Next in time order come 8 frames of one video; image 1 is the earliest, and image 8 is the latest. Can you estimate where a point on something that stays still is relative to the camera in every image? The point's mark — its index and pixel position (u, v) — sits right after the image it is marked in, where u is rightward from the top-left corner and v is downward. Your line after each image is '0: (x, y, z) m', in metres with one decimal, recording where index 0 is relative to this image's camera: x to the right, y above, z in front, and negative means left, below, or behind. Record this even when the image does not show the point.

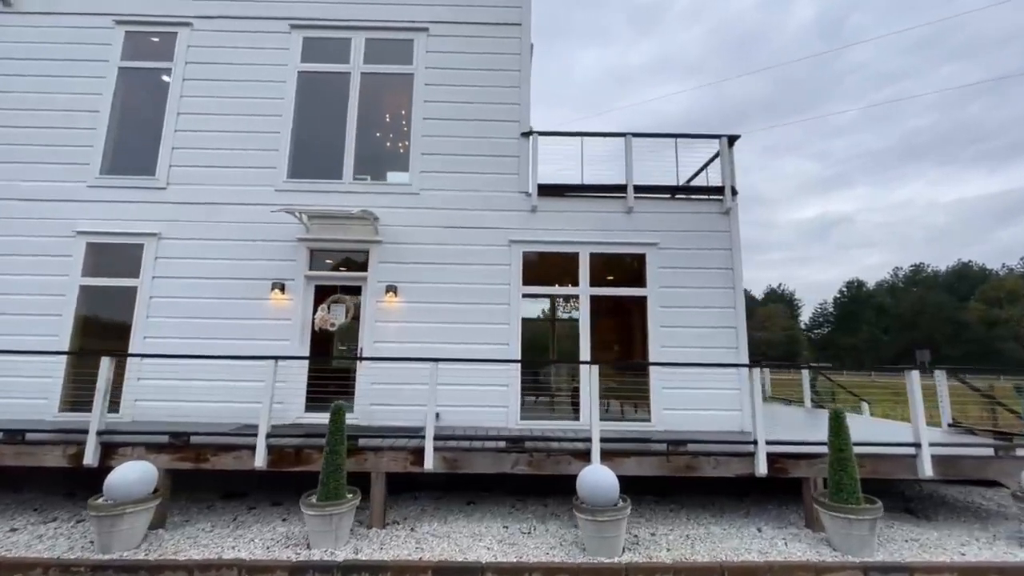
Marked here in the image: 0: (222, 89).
0: (-4.2, +2.9, +6.3) m
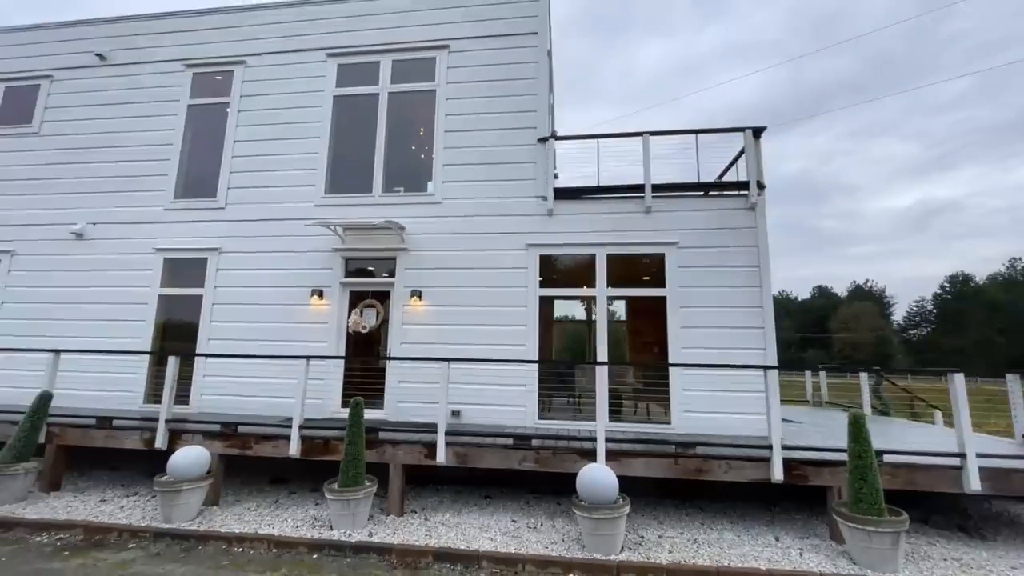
0: (-3.9, +2.8, +7.0) m
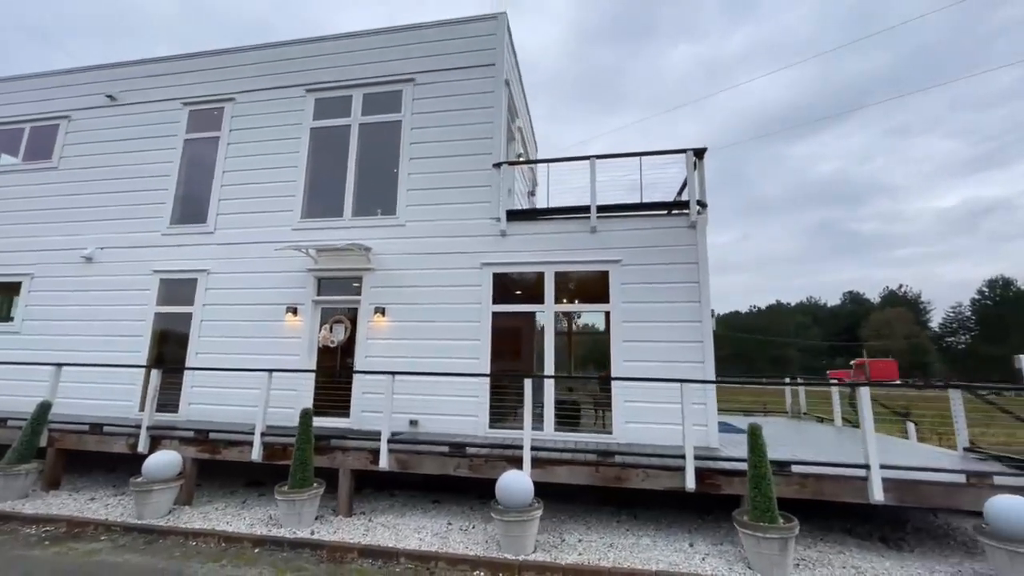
0: (-4.6, +2.5, +7.7) m
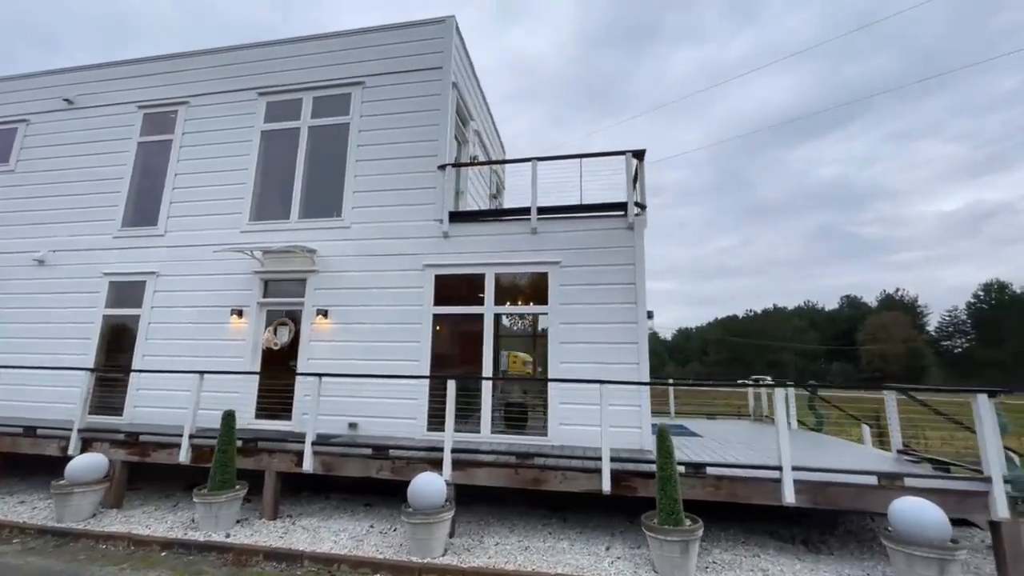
0: (-5.4, +2.4, +7.7) m
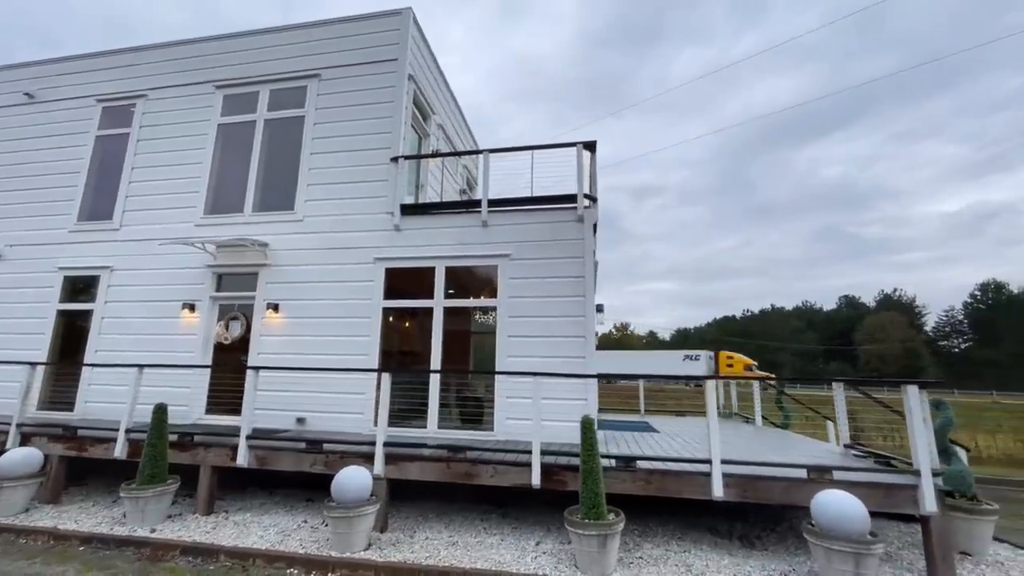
0: (-6.1, +2.5, +7.6) m
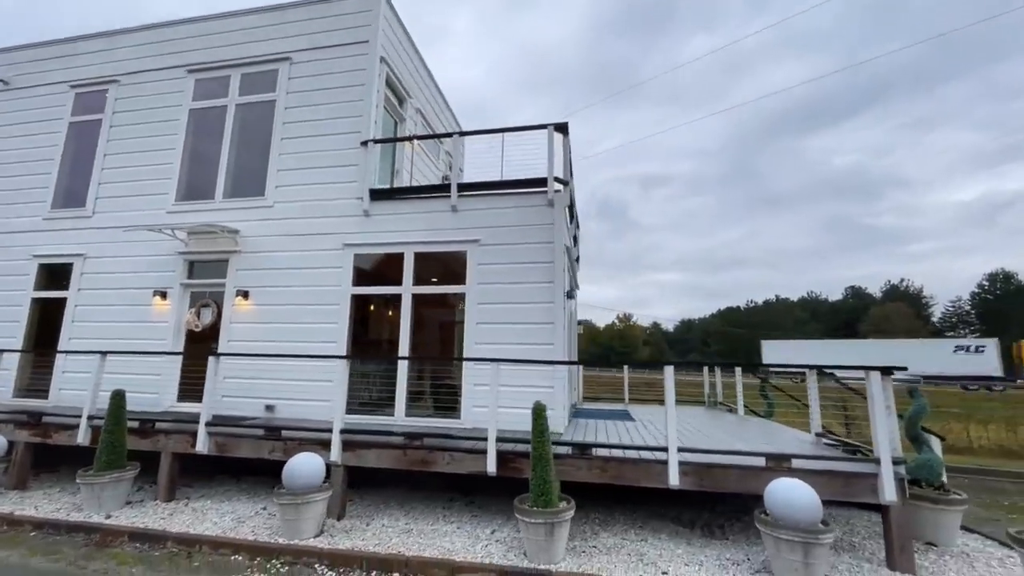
0: (-6.5, +2.7, +7.5) m
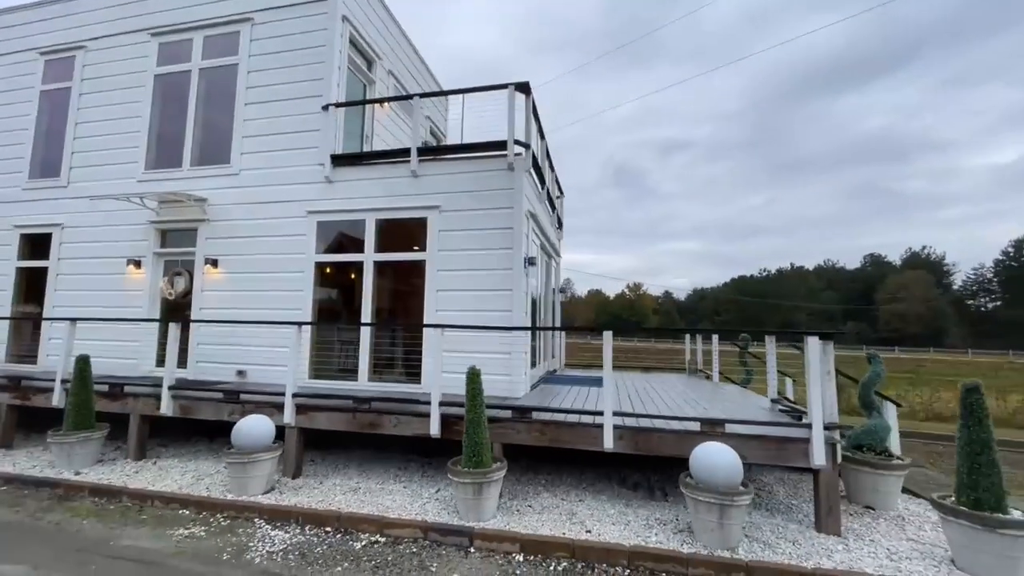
0: (-7.0, +3.3, +7.5) m
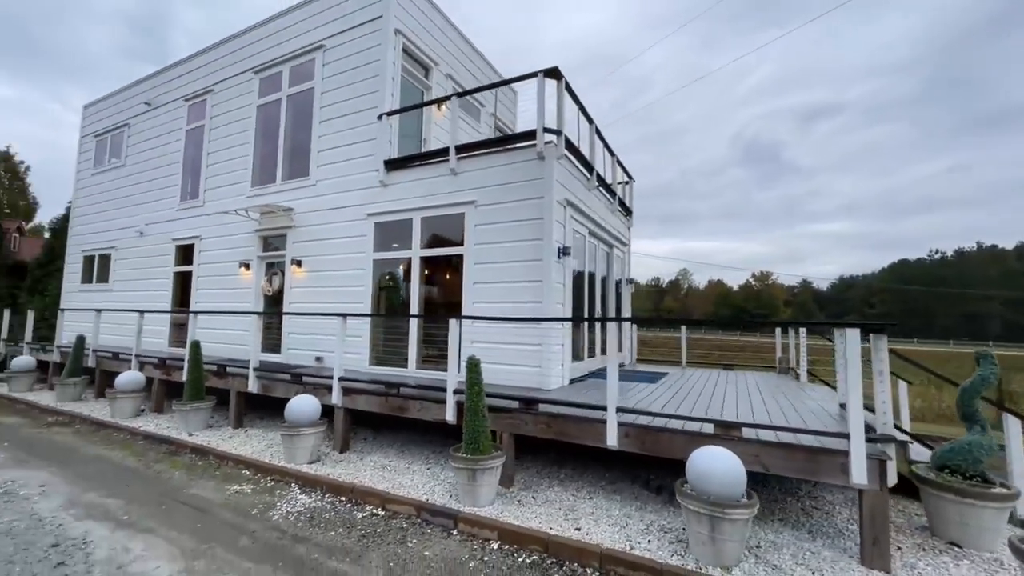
0: (-6.0, +3.3, +9.1) m
